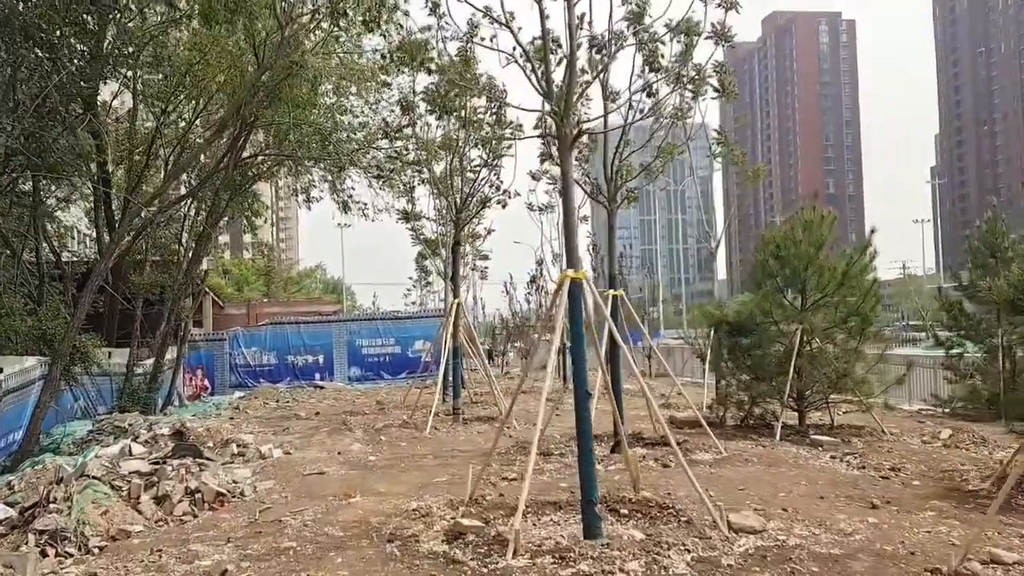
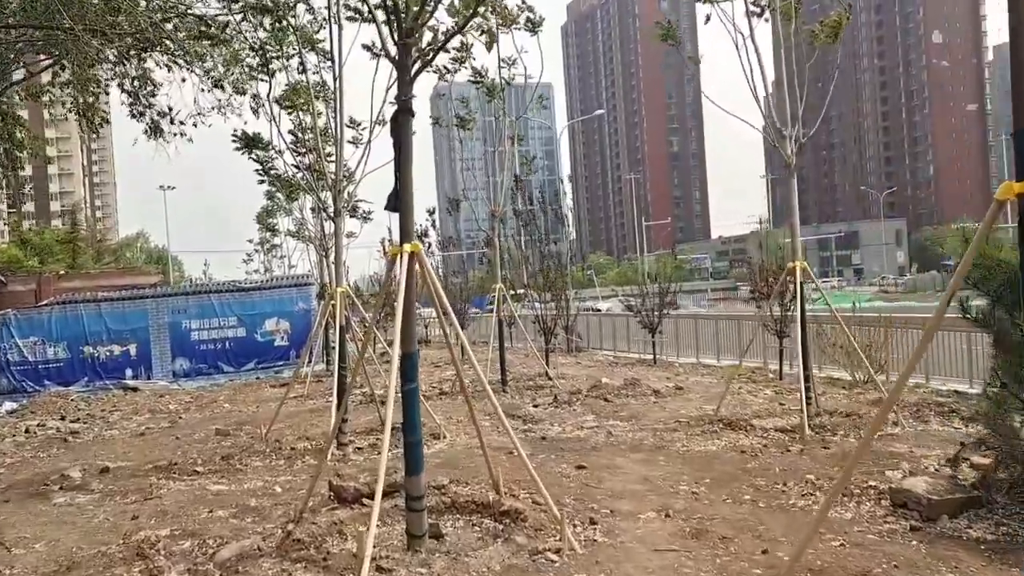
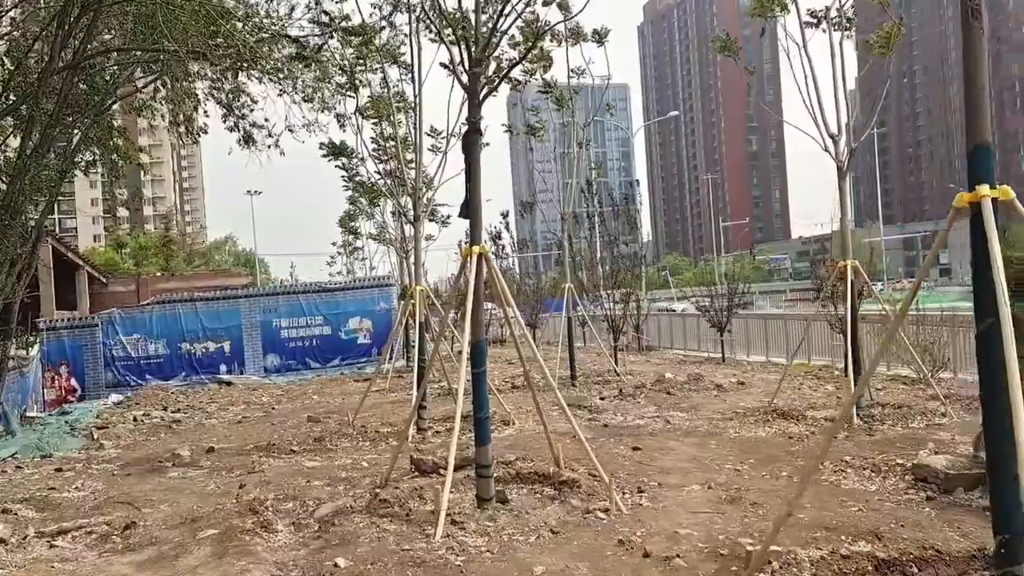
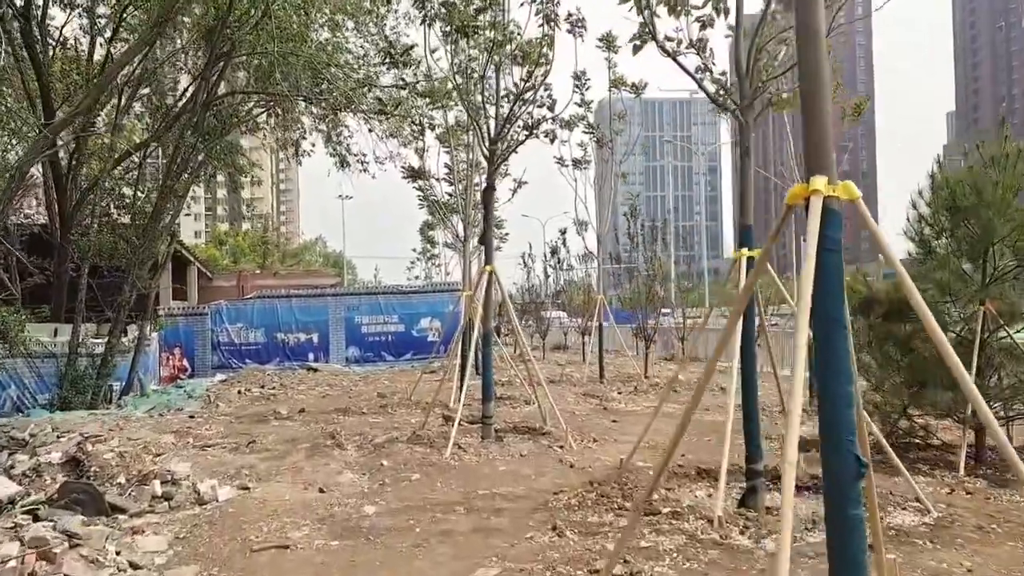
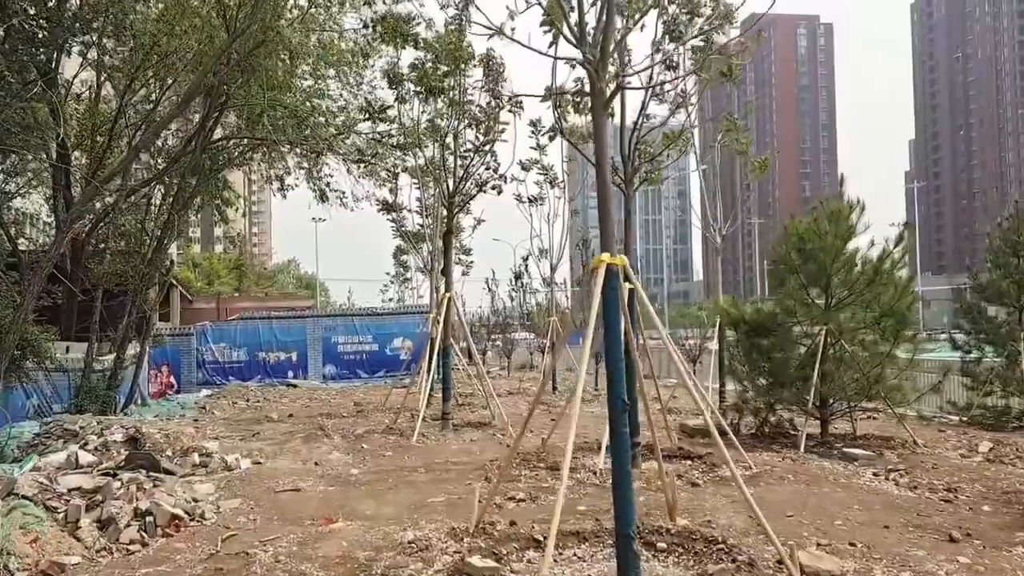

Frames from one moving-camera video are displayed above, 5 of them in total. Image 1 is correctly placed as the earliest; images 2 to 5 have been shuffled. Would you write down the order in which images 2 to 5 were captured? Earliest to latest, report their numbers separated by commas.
5, 4, 3, 2
